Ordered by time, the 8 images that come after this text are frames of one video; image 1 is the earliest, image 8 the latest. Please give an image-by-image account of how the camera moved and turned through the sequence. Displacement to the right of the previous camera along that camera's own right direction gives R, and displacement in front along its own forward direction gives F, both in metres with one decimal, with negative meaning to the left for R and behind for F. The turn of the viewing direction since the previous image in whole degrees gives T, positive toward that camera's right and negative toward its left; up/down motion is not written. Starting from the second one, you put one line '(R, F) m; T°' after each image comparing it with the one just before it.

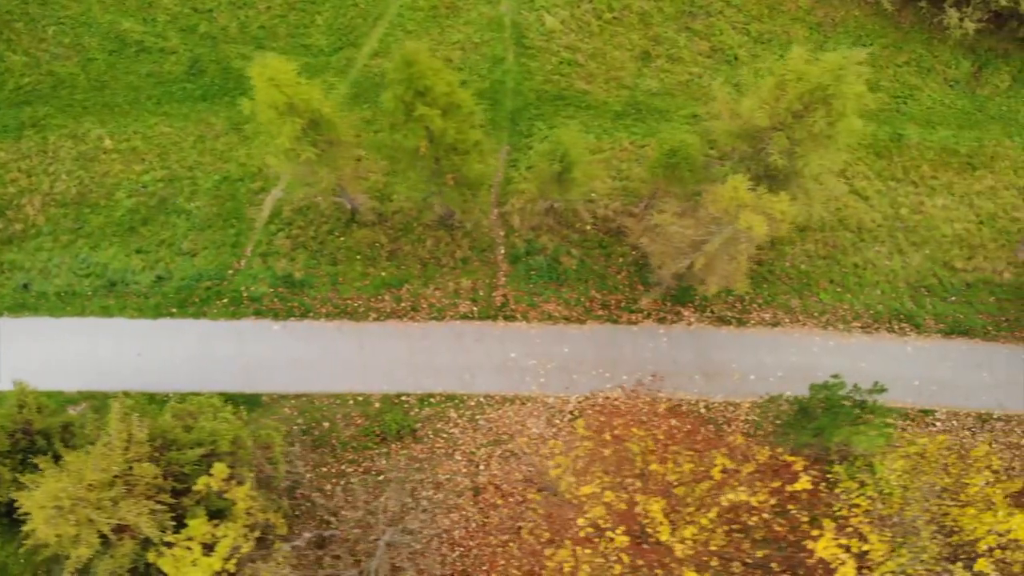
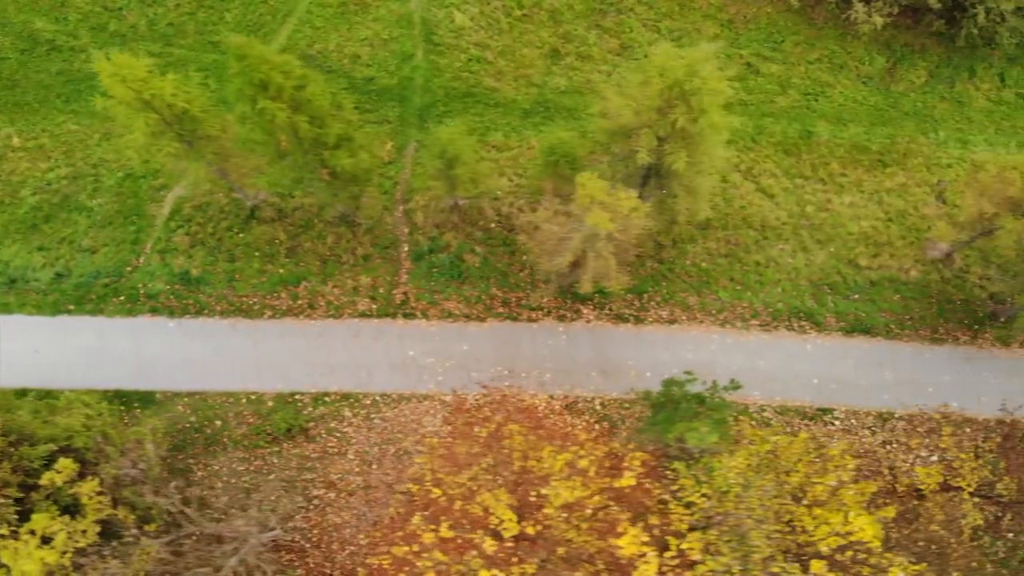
(+2.2, +0.1) m; -1°
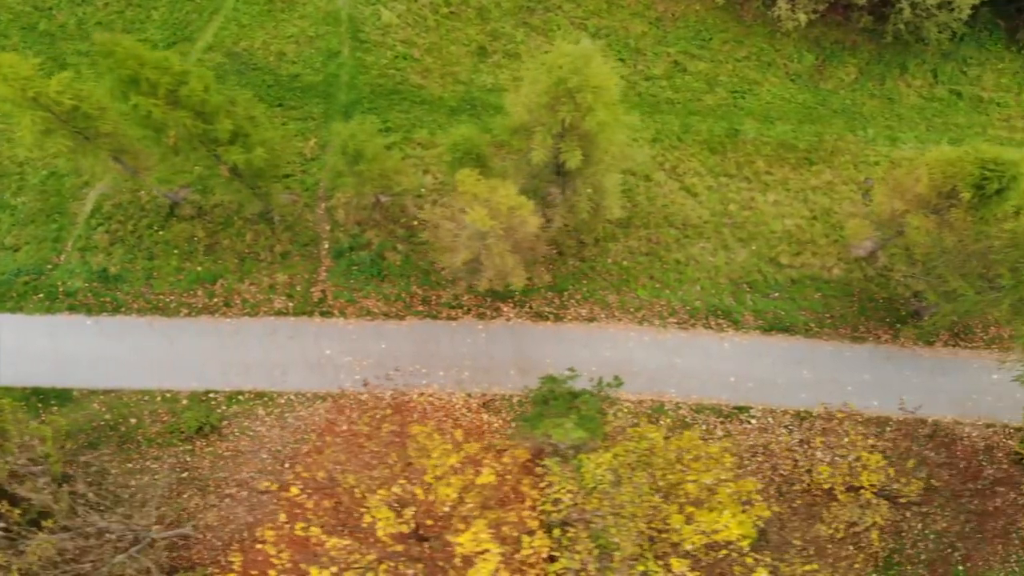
(+1.7, +0.1) m; -1°
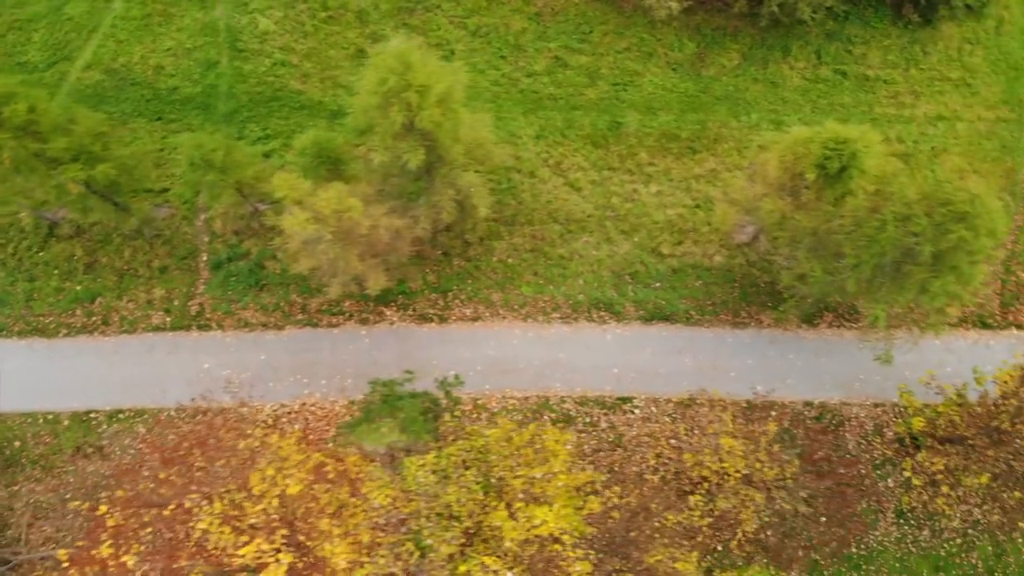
(+2.3, +0.1) m; 0°
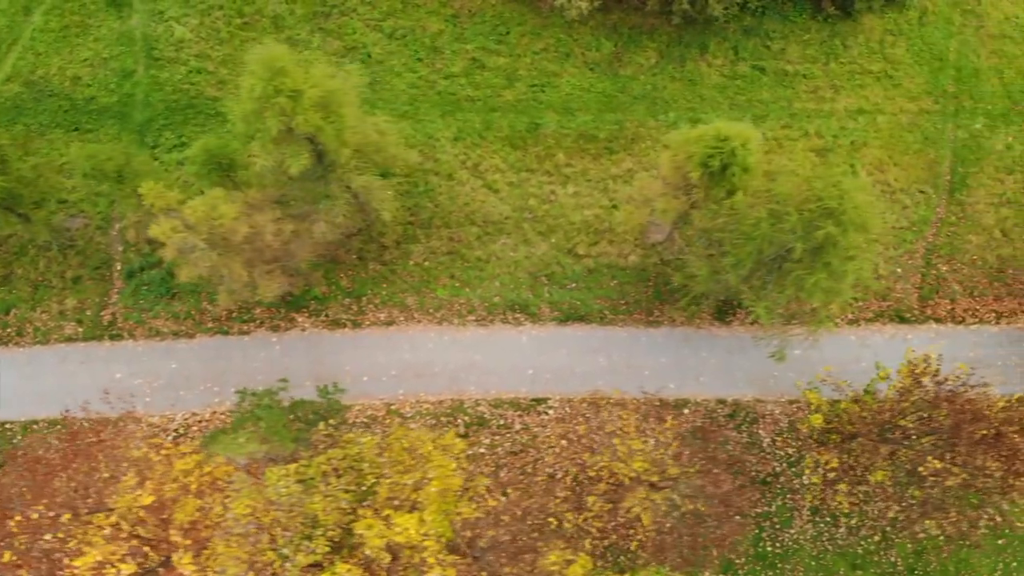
(+1.8, 0.0) m; -1°
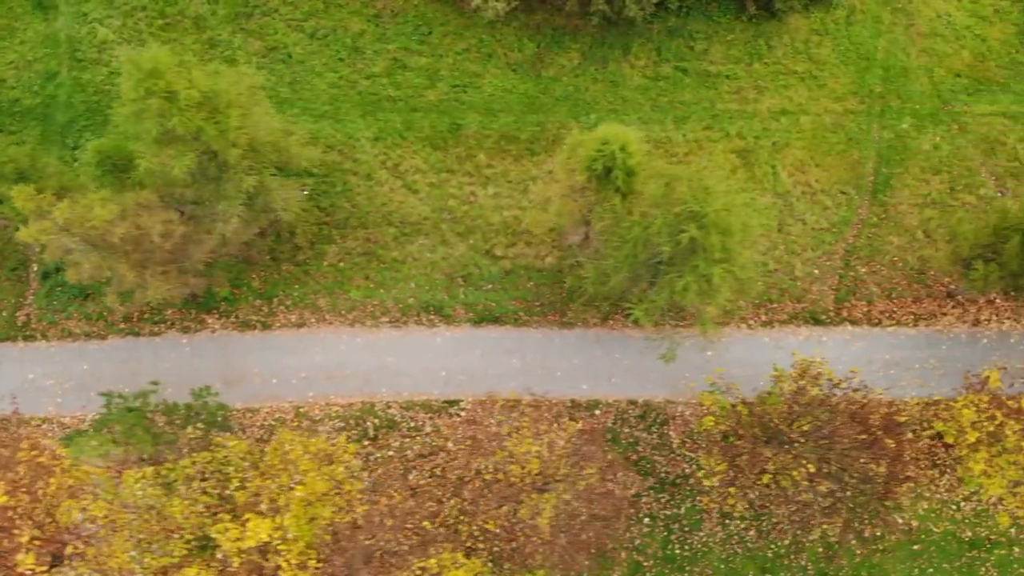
(+1.9, 0.0) m; -1°
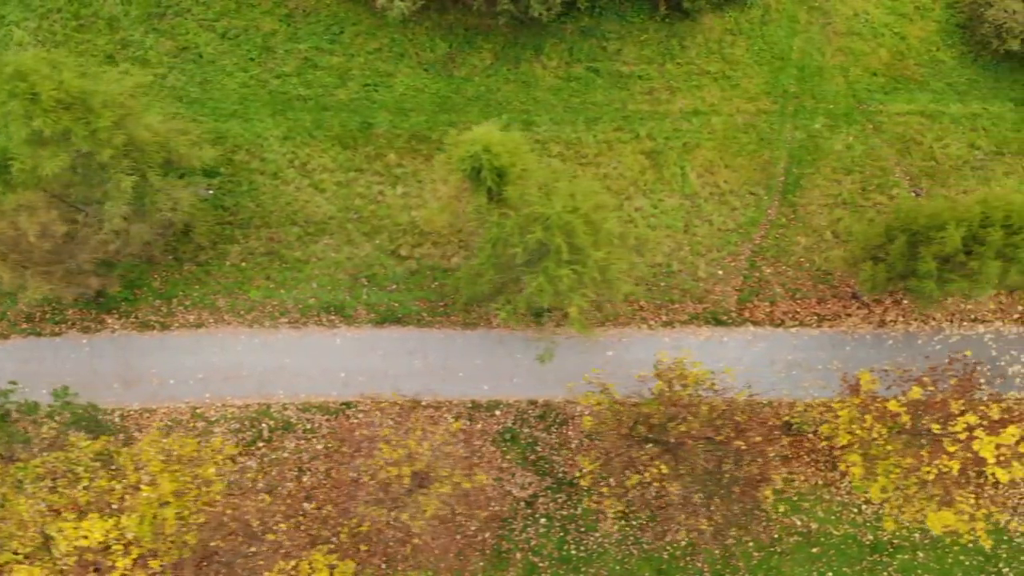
(+2.1, 0.0) m; -1°
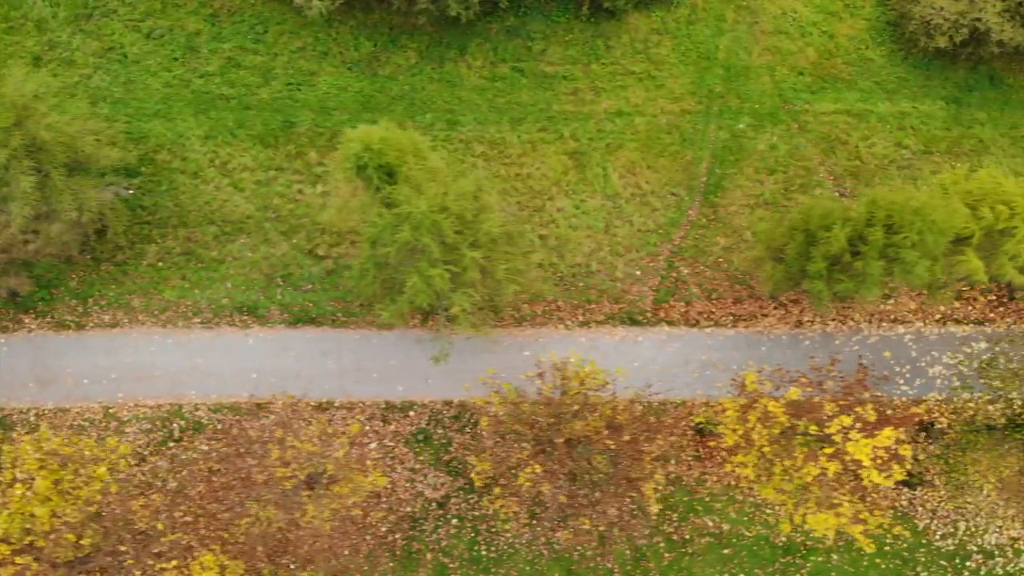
(+1.7, 0.0) m; -1°
